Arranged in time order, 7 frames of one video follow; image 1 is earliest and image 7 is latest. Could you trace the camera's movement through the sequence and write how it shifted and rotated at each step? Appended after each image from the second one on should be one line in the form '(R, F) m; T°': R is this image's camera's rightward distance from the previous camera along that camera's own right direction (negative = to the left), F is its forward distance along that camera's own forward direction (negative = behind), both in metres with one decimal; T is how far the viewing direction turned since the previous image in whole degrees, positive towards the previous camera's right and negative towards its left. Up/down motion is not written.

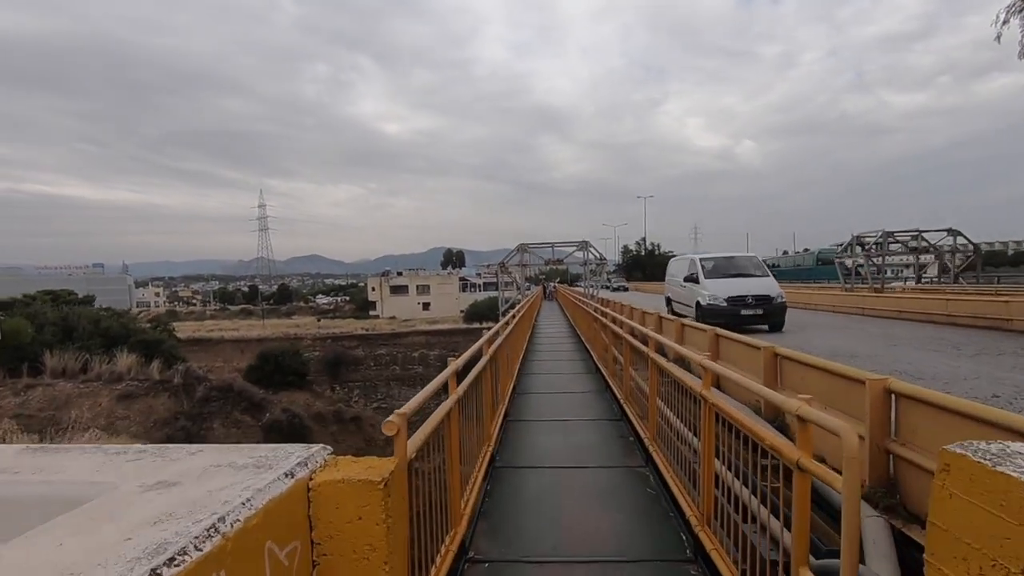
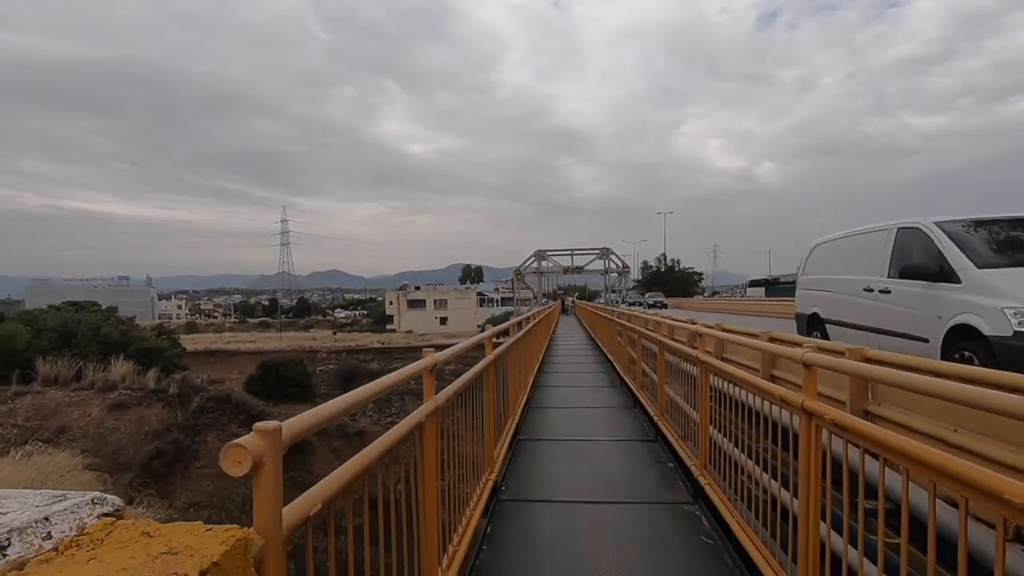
(0.0, +0.7) m; -2°
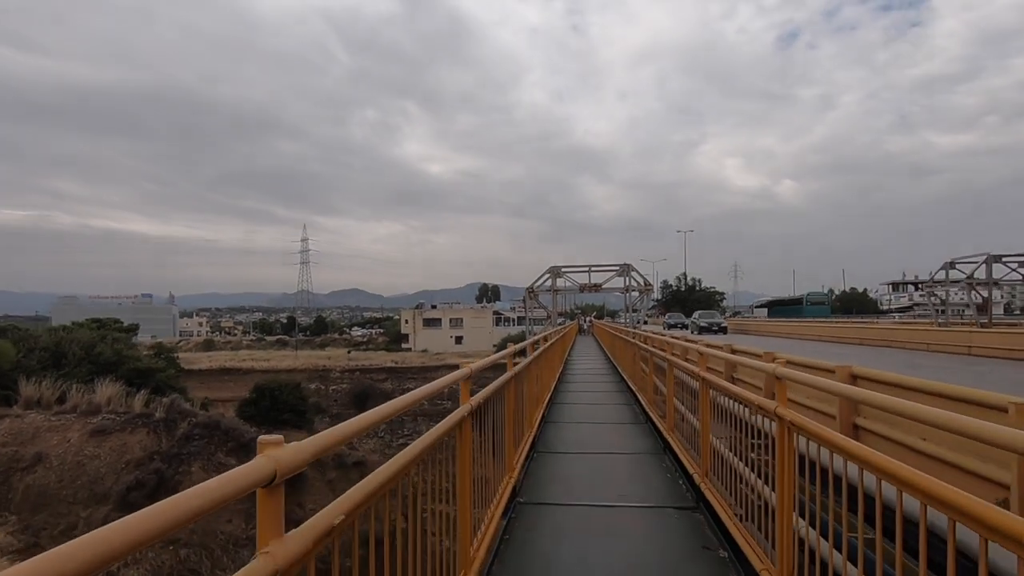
(+0.1, +0.8) m; -2°
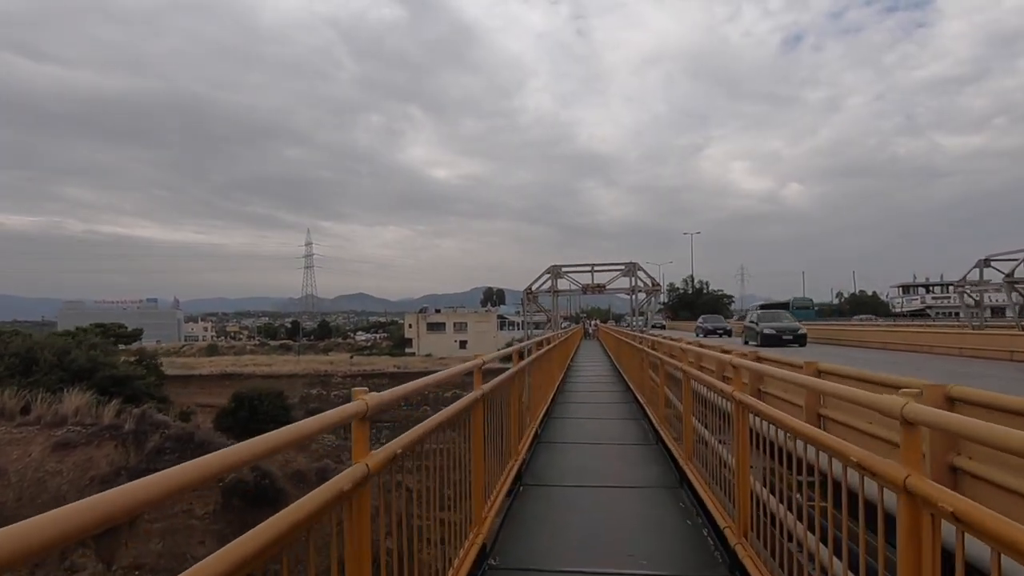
(+0.1, +0.7) m; -1°
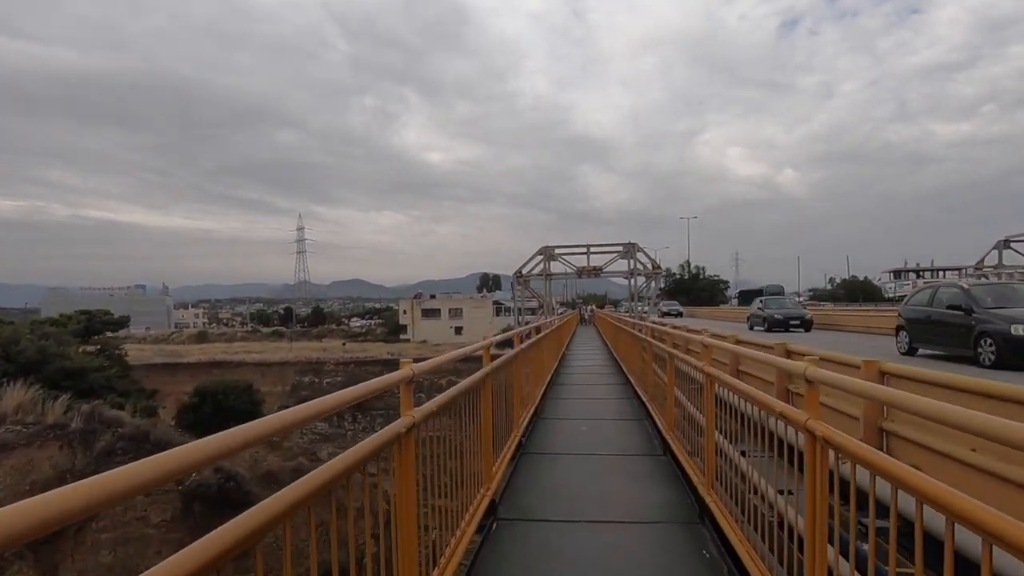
(+0.1, +0.8) m; 0°
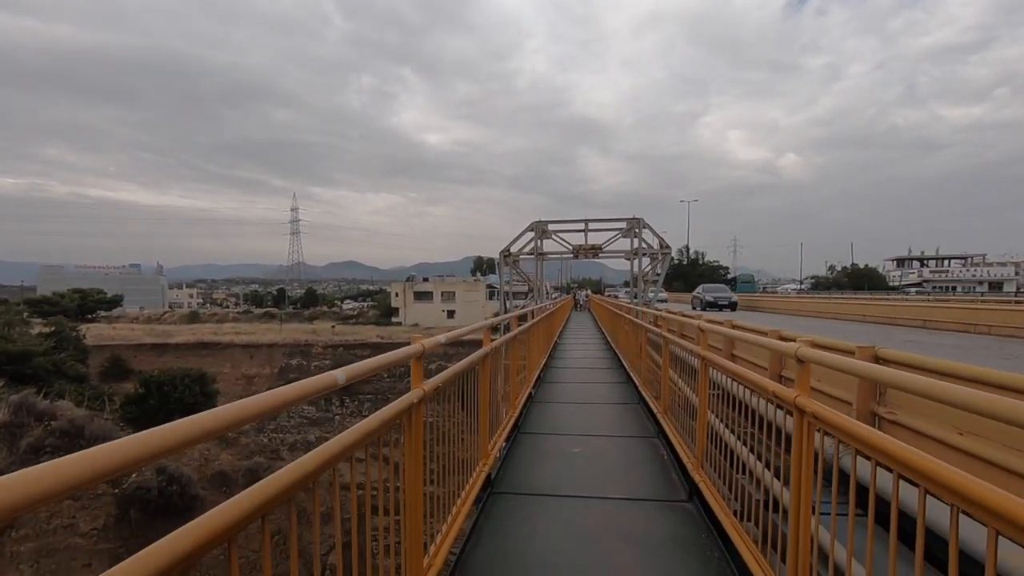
(+0.2, +0.9) m; 0°
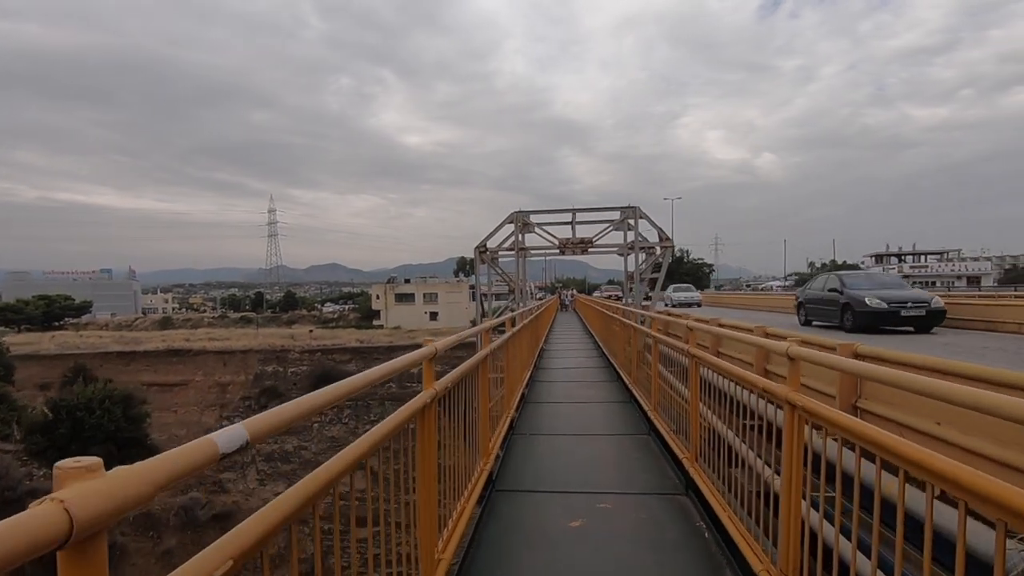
(+0.1, +1.0) m; +2°
